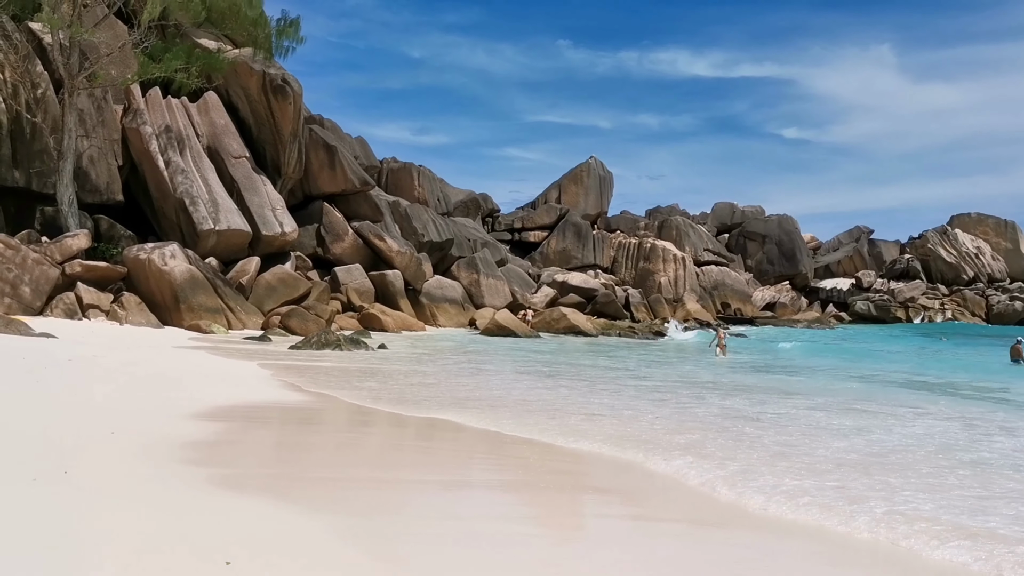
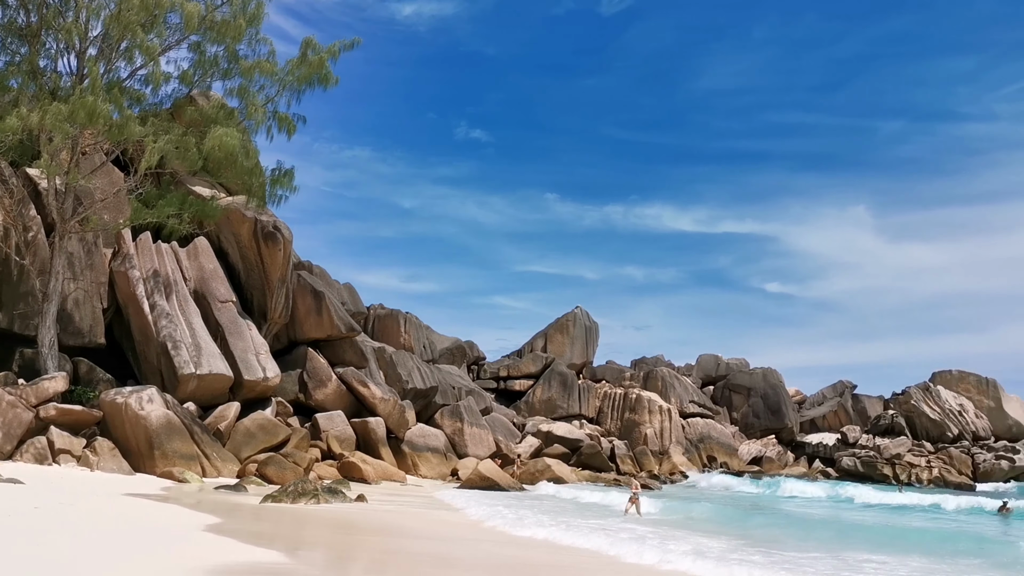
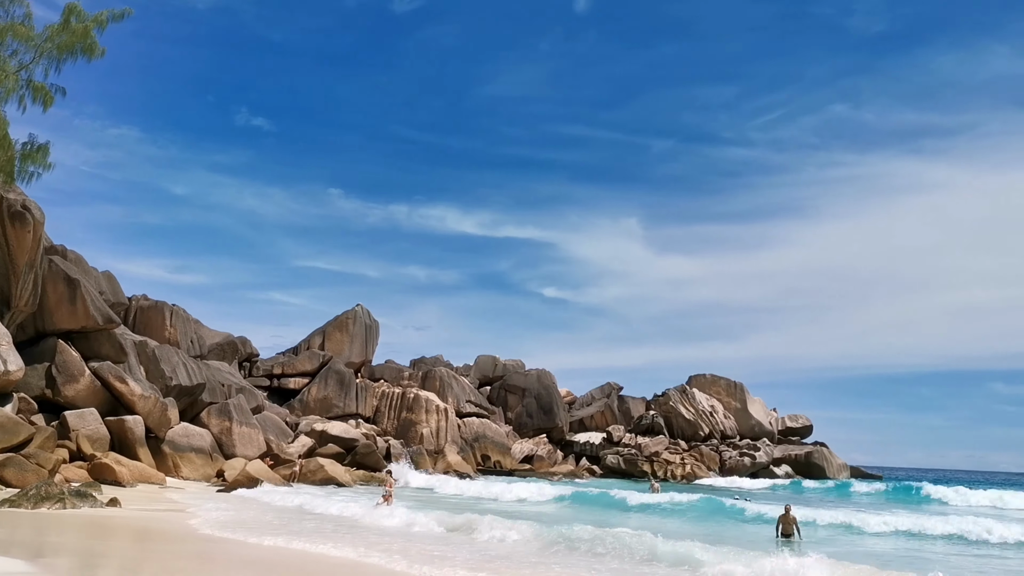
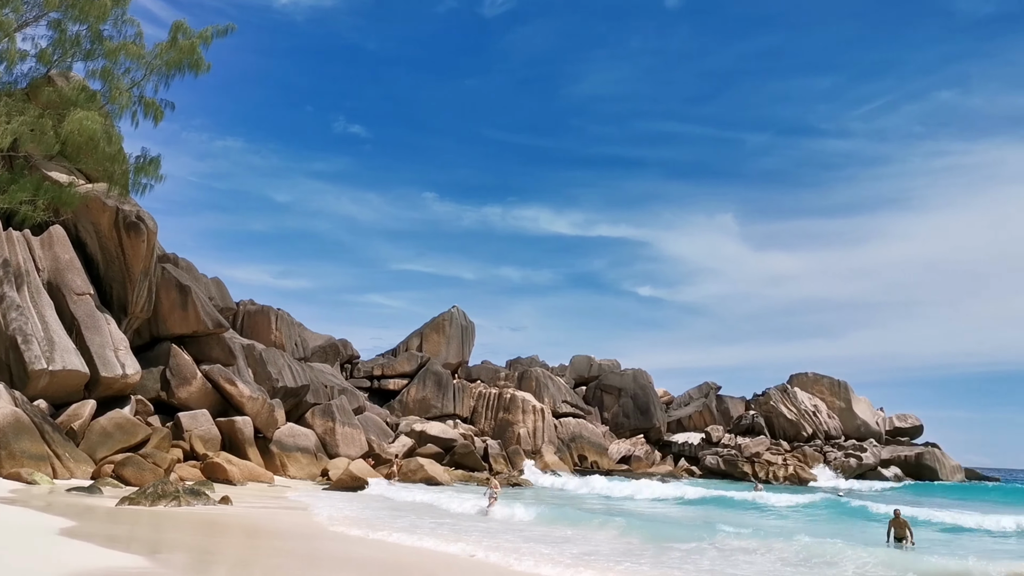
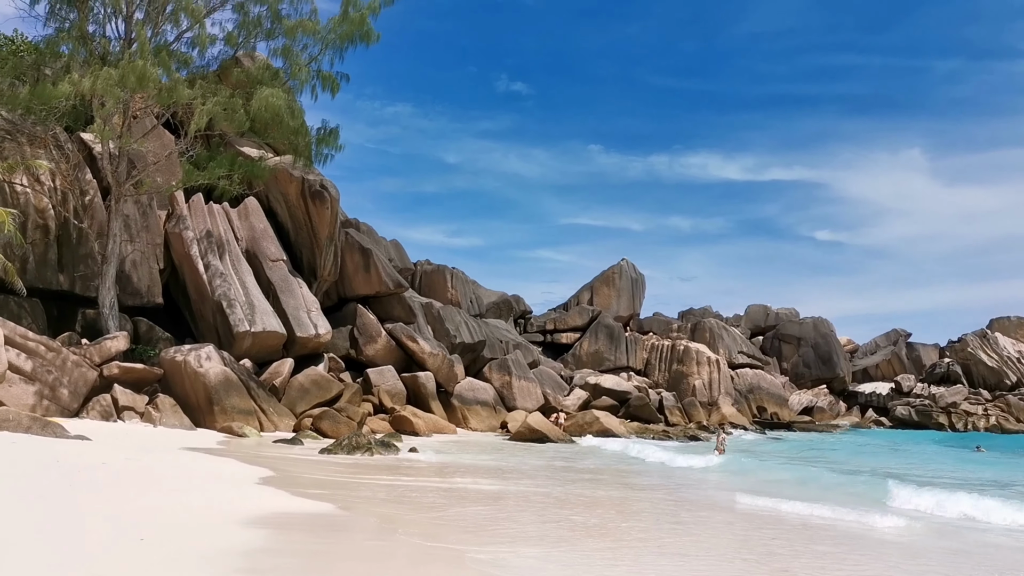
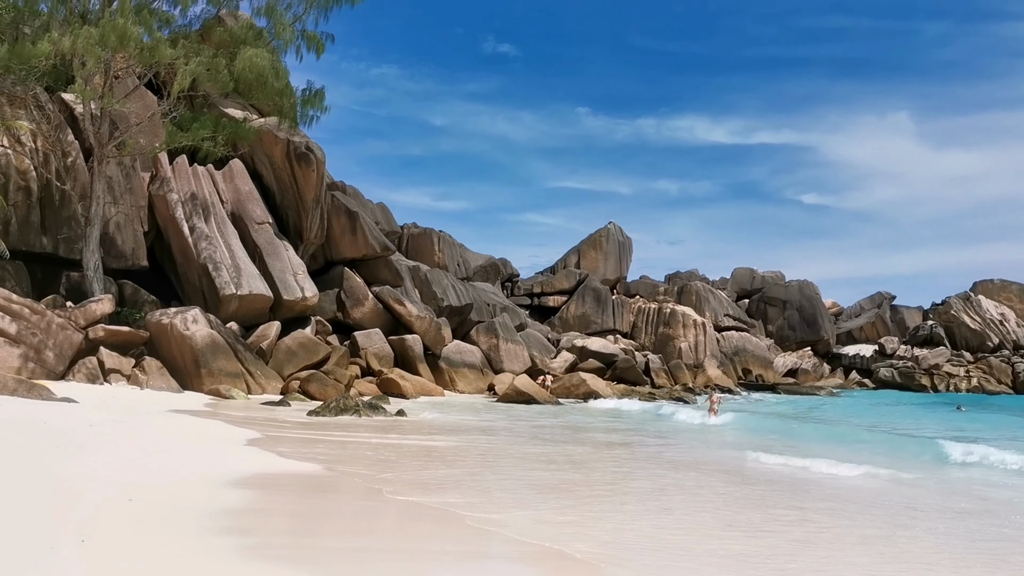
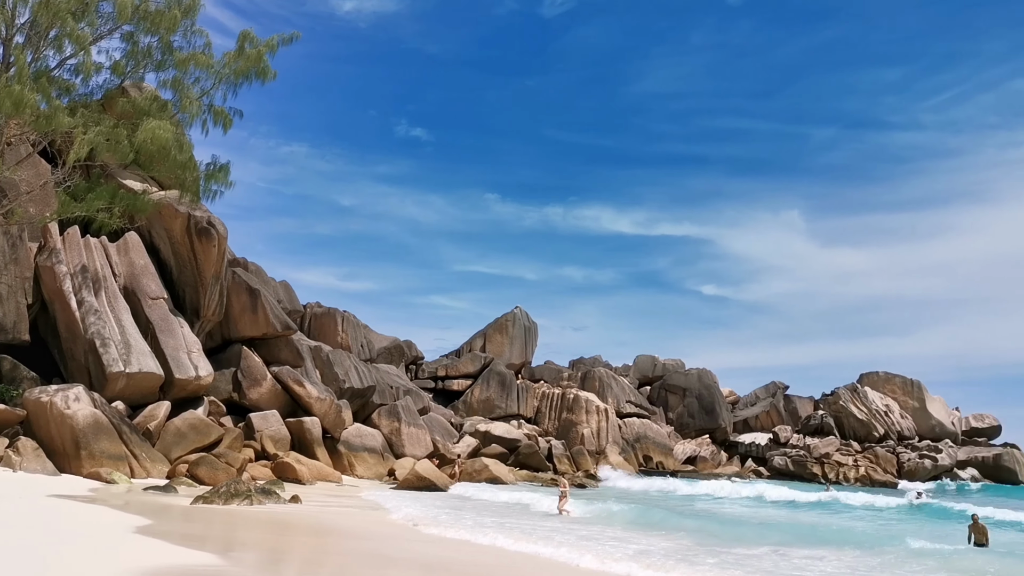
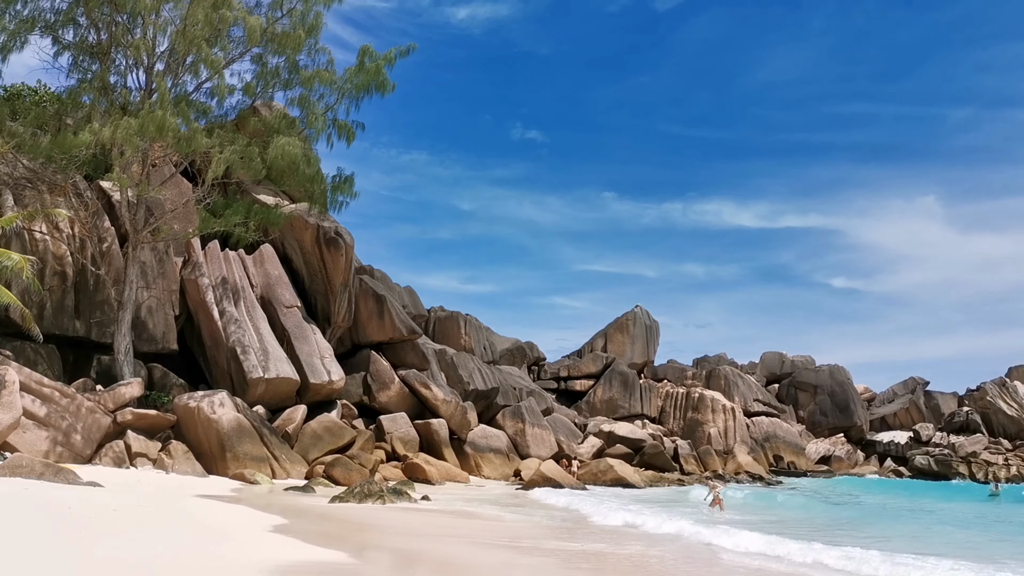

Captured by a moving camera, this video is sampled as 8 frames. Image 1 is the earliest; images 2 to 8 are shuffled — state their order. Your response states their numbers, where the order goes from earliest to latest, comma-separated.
6, 5, 8, 2, 7, 4, 3
